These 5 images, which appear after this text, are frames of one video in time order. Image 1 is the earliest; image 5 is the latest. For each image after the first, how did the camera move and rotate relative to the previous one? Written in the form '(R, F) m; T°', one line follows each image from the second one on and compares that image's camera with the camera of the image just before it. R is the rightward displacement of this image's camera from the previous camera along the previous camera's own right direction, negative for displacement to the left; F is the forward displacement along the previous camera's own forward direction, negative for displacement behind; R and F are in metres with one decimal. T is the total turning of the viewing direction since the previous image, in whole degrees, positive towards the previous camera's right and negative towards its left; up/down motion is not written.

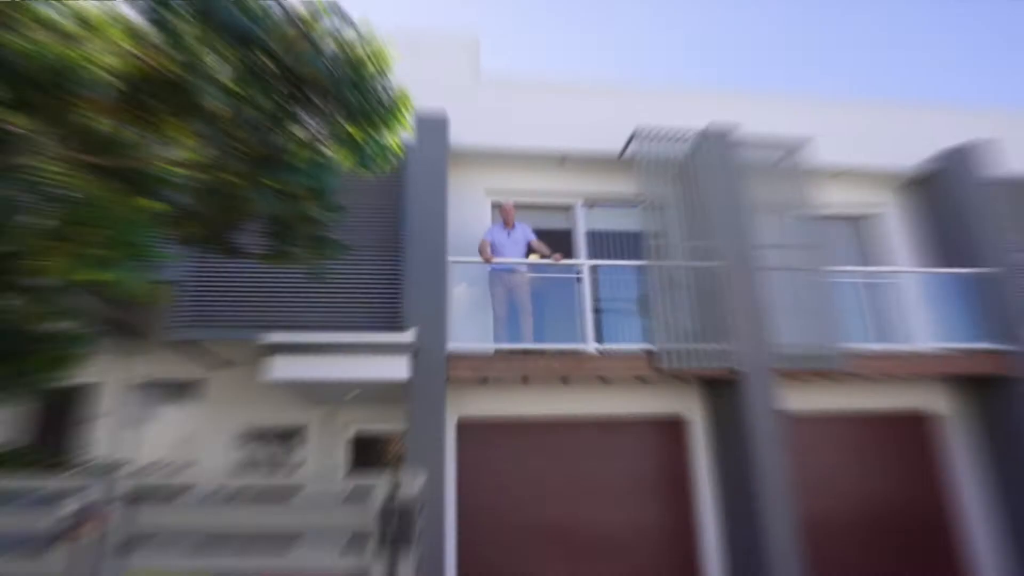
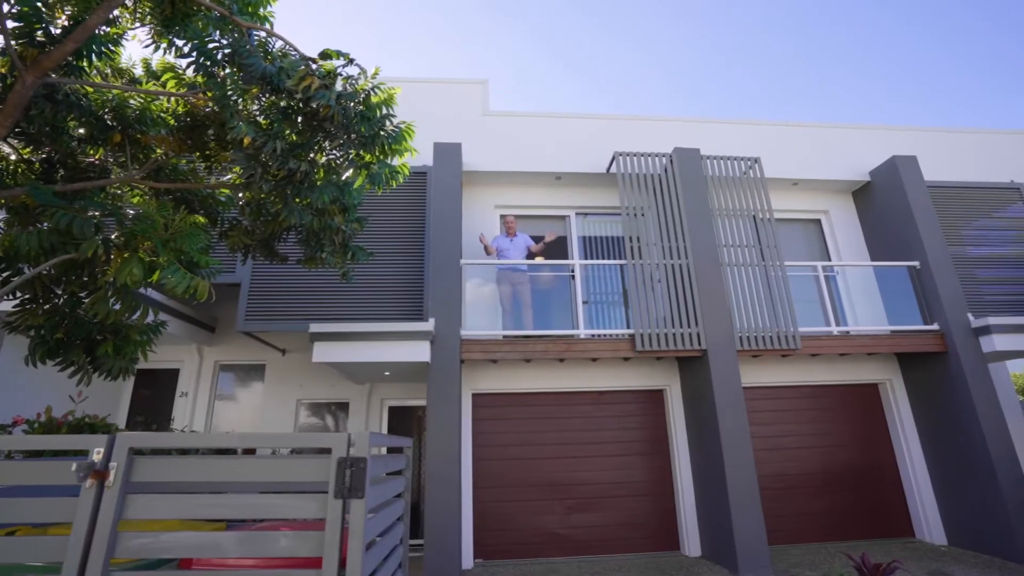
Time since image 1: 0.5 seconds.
(+0.2, -1.2) m; -2°
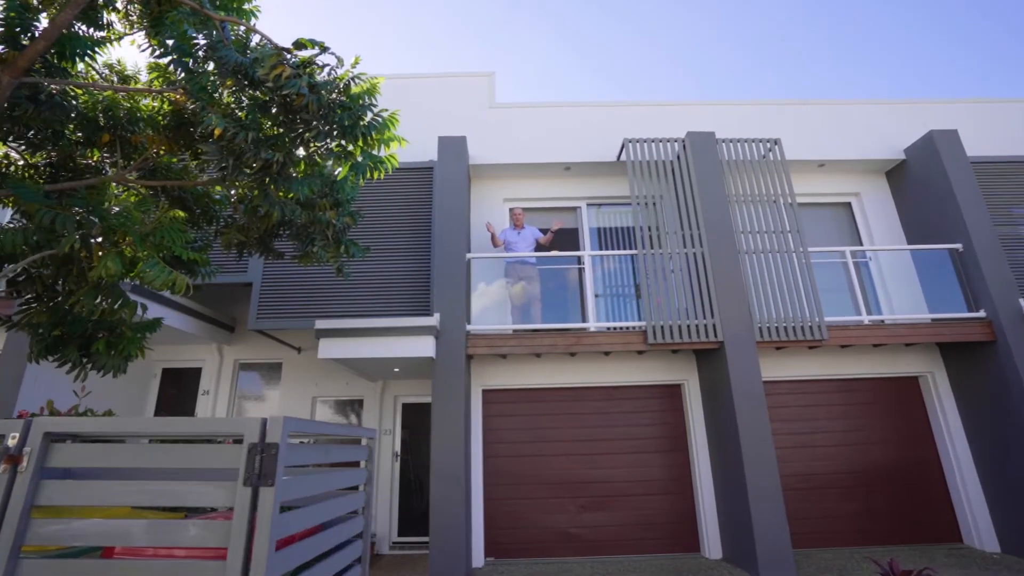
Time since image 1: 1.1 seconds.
(+0.4, +0.1) m; -4°
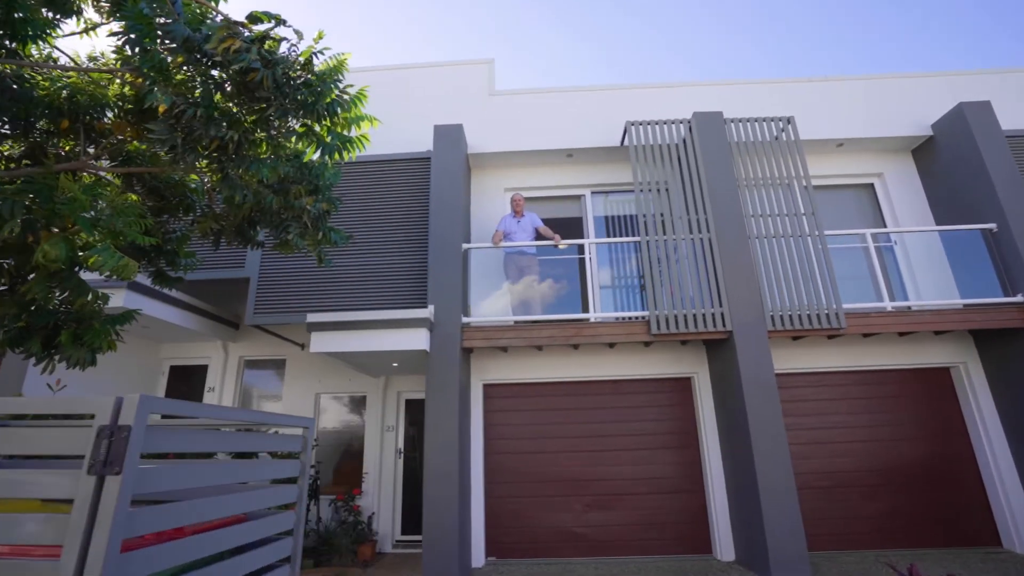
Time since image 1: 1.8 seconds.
(+0.3, +0.2) m; -3°
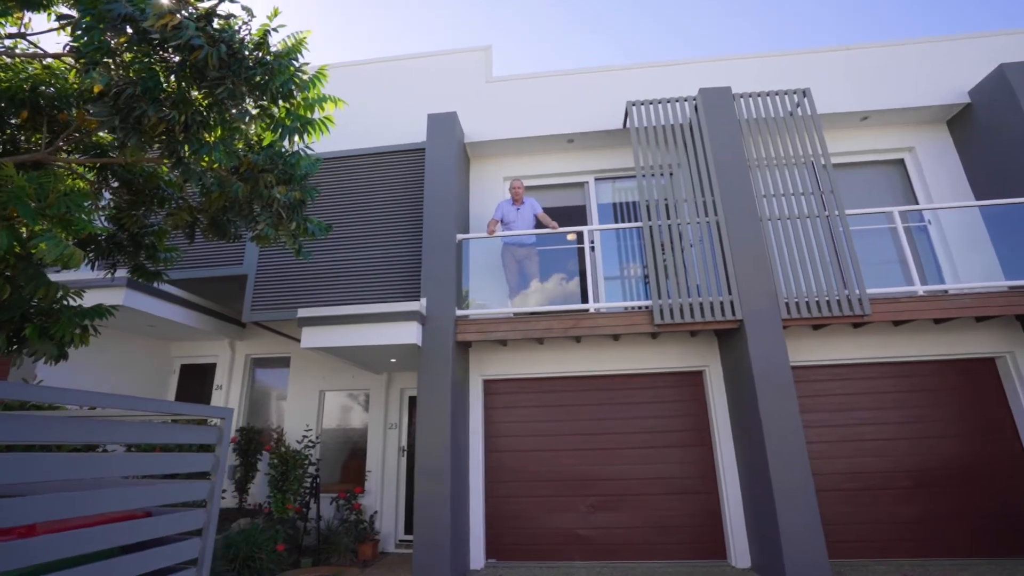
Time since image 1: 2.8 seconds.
(+0.4, +0.3) m; -4°
